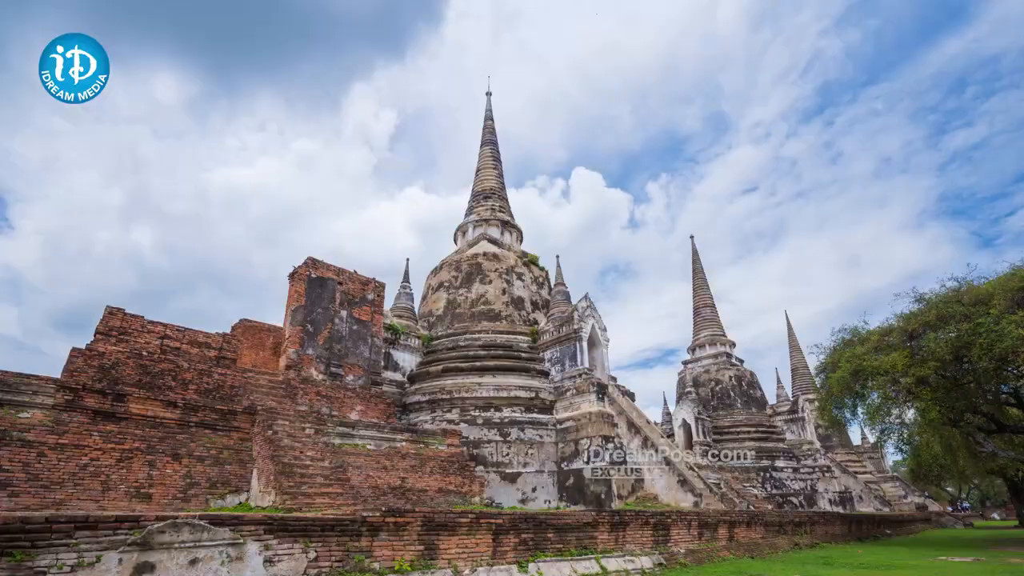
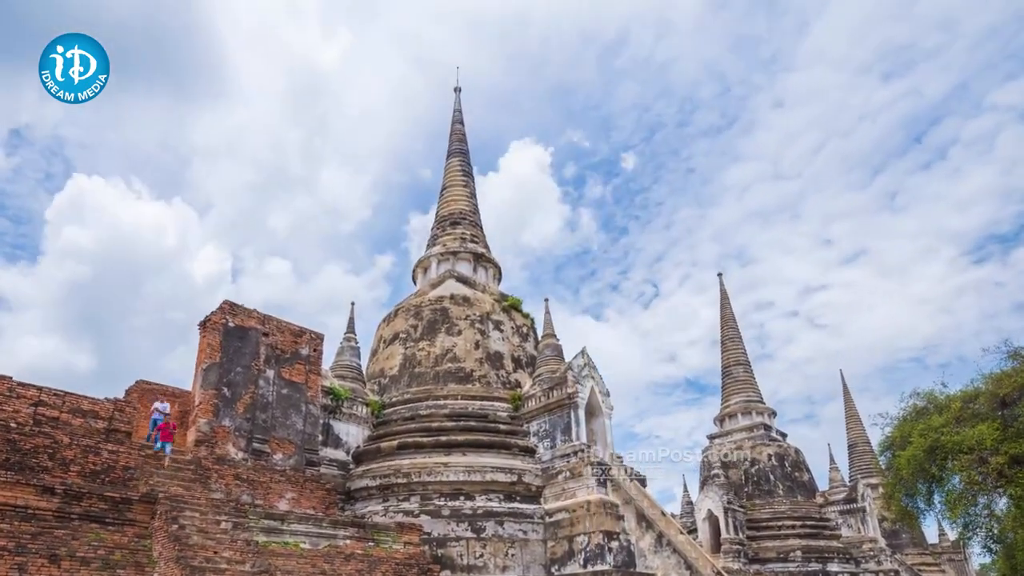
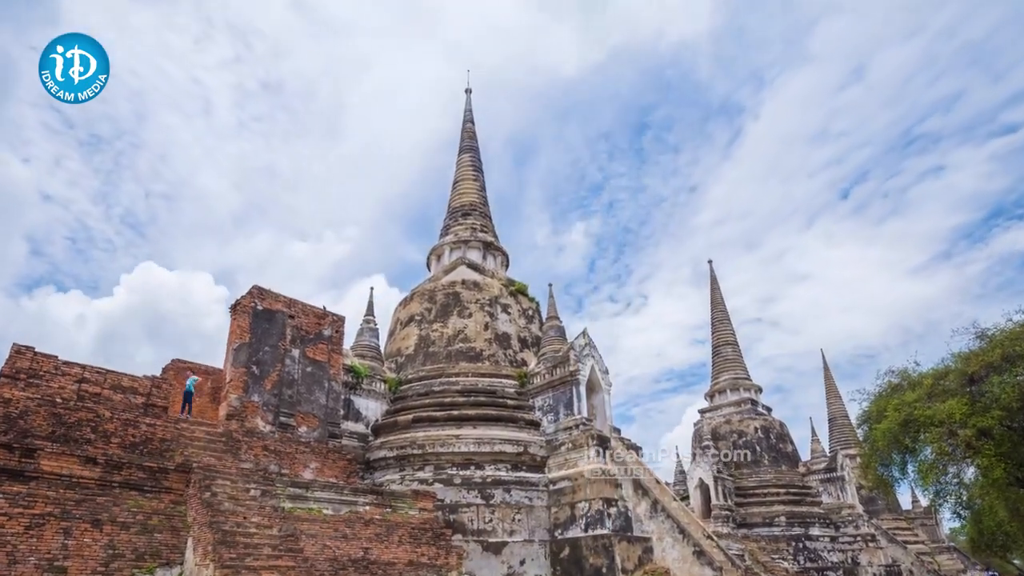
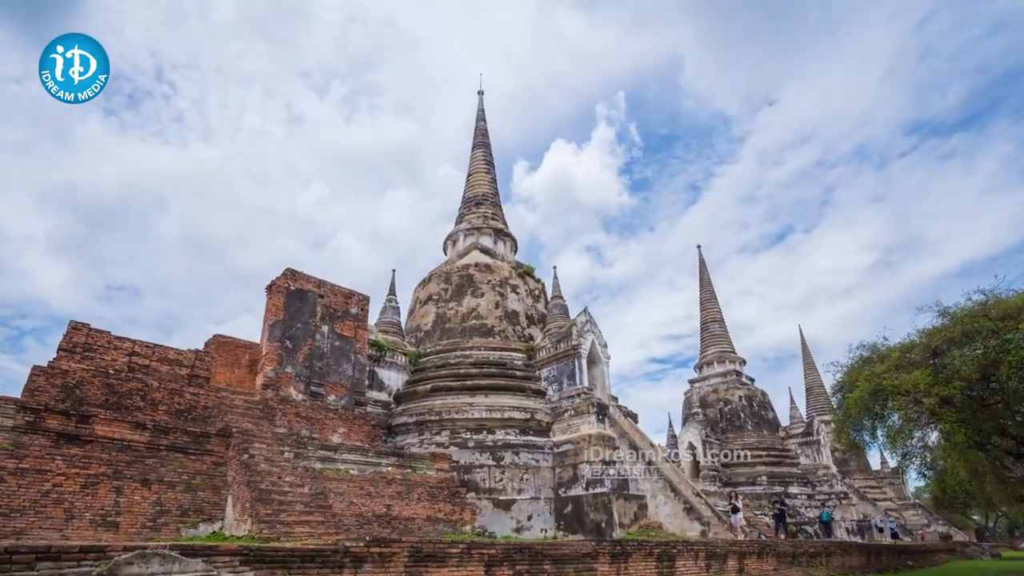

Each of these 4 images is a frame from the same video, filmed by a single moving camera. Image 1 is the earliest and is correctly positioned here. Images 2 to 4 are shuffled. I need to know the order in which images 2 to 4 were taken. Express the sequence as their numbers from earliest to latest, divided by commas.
4, 3, 2
